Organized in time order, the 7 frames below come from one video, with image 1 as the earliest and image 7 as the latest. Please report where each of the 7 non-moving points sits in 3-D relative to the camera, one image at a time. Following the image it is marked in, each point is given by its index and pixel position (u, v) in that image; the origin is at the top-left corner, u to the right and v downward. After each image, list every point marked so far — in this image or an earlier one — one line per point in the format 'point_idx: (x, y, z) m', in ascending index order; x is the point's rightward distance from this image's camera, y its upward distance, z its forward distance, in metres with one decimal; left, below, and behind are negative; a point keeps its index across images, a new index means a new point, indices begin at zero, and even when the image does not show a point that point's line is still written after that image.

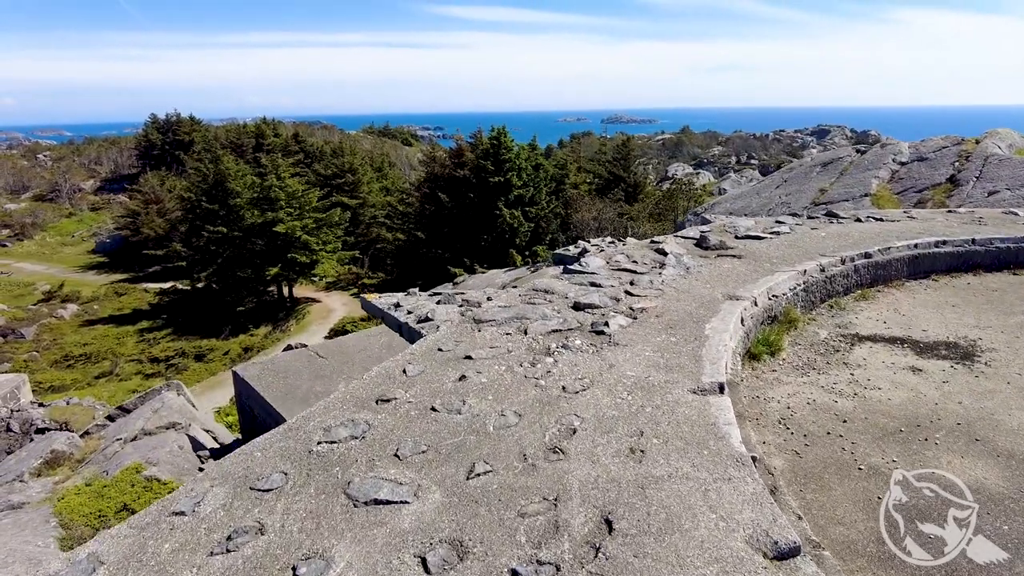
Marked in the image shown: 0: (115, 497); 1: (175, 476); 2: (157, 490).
0: (-4.0, -2.1, +6.6) m
1: (-3.7, -2.1, +7.1) m
2: (-3.7, -2.1, +6.8) m
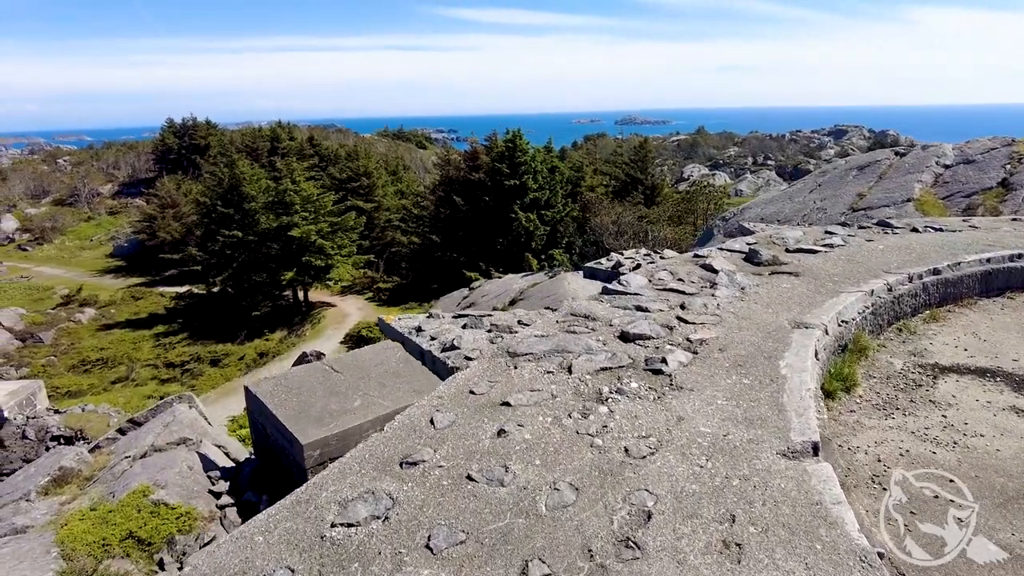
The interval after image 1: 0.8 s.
0: (-3.8, -2.3, +6.3) m
1: (-3.4, -2.2, +6.8) m
2: (-3.4, -2.3, +6.4) m
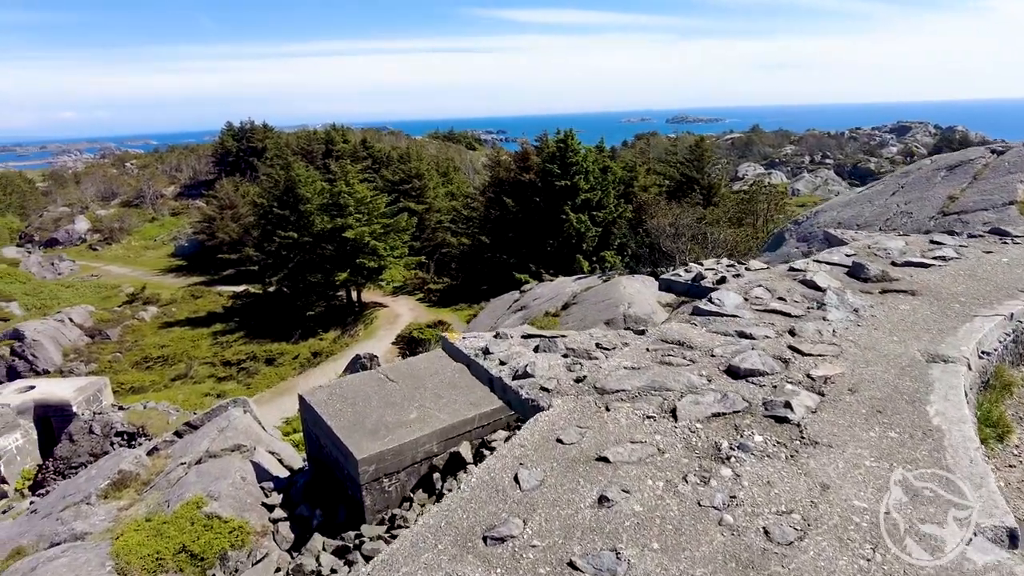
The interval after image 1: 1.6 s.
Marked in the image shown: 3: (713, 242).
0: (-3.2, -2.4, +6.2) m
1: (-2.8, -2.3, +6.6) m
2: (-2.8, -2.3, +6.3) m
3: (+5.7, +1.3, +18.5) m
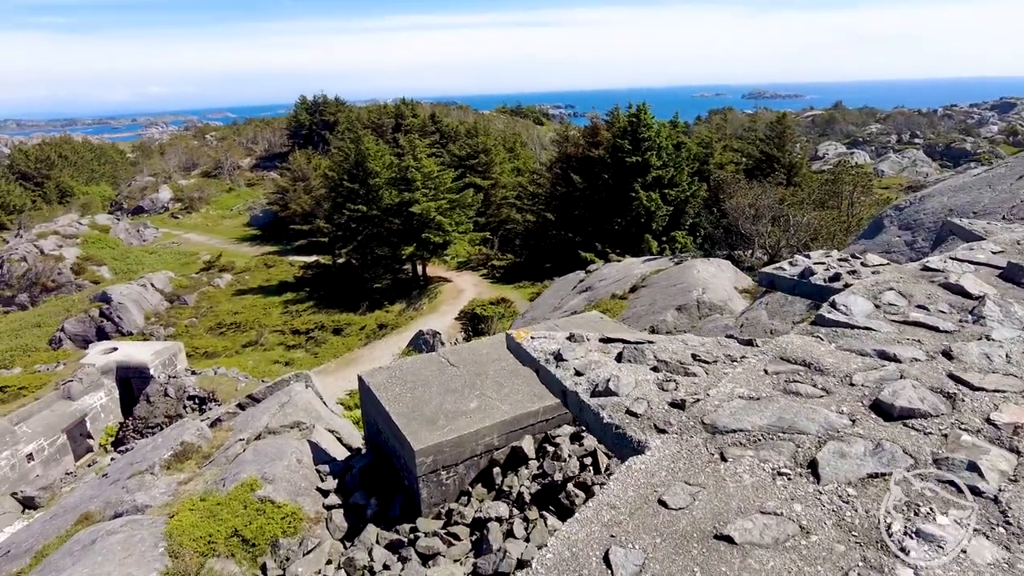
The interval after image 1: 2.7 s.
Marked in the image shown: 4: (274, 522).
0: (-2.6, -2.1, +6.0) m
1: (-2.2, -2.1, +6.5) m
2: (-2.2, -2.1, +6.1) m
3: (+7.5, +1.7, +17.3) m
4: (-2.2, -2.2, +6.0) m
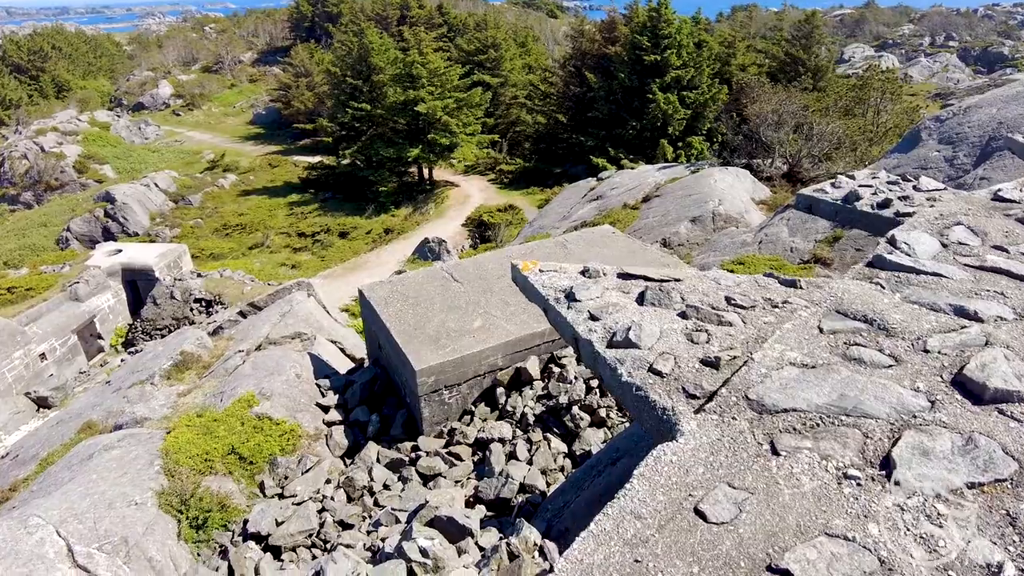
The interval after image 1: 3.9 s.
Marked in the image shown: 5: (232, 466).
0: (-2.6, -1.4, +5.9) m
1: (-2.2, -1.2, +6.3) m
2: (-2.2, -1.3, +6.0) m
3: (+7.7, +3.9, +16.4) m
4: (-2.2, -1.4, +5.9) m
5: (-2.4, -1.6, +5.7) m
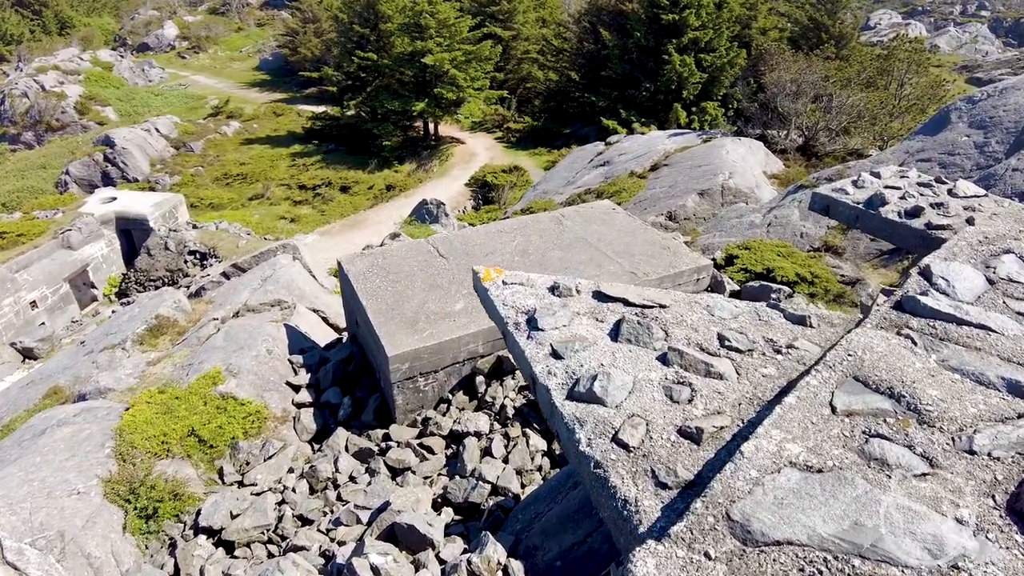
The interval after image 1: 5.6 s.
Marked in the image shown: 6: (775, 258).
0: (-2.8, -1.1, +5.6) m
1: (-2.3, -1.0, +6.0) m
2: (-2.4, -1.1, +5.6) m
3: (+7.8, +4.4, +15.7) m
4: (-2.4, -1.1, +5.6) m
5: (-2.6, -1.3, +5.4) m
6: (+2.9, +0.3, +7.2) m
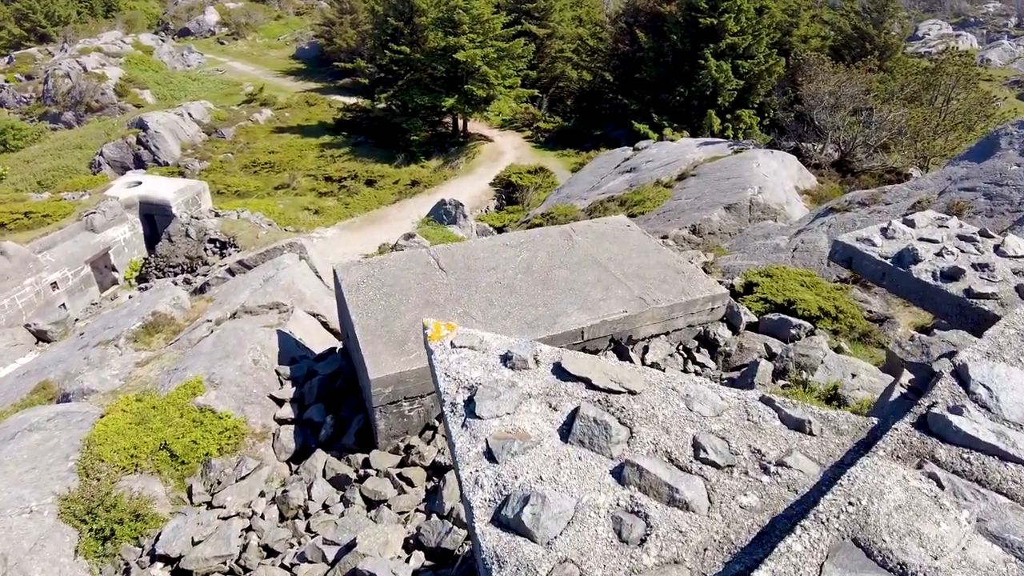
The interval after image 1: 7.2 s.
0: (-2.9, -1.2, +5.3) m
1: (-2.4, -1.0, +5.7) m
2: (-2.5, -1.2, +5.4) m
3: (+8.4, +3.8, +14.9) m
4: (-2.5, -1.2, +5.3) m
5: (-2.7, -1.4, +5.1) m
6: (+2.9, 0.0, +6.7) m
